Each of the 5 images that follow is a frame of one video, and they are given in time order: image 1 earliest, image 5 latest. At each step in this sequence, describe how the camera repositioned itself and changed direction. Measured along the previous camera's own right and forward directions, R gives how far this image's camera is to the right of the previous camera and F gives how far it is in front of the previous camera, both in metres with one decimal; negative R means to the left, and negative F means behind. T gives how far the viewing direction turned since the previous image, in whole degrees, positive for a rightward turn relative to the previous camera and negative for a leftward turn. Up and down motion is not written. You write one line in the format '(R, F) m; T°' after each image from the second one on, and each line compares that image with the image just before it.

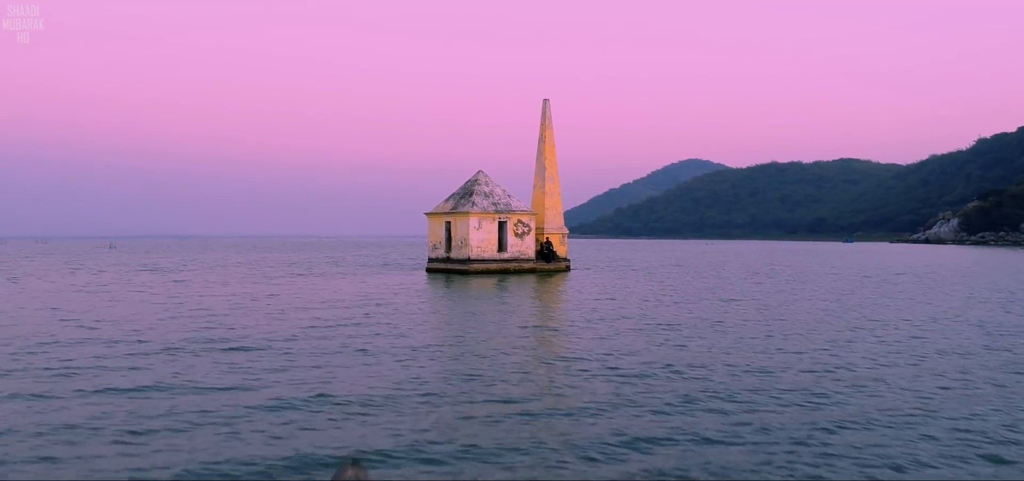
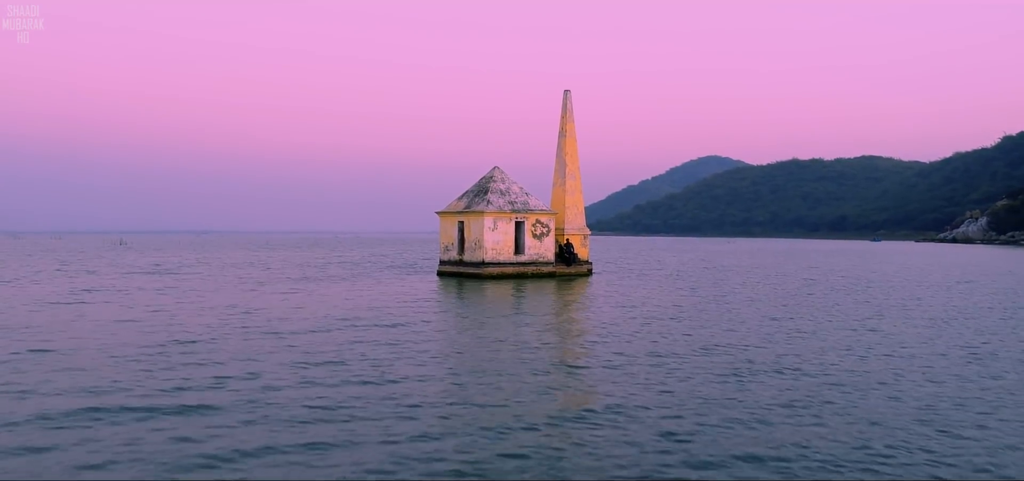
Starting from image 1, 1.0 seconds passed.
(0.0, +2.3) m; -1°
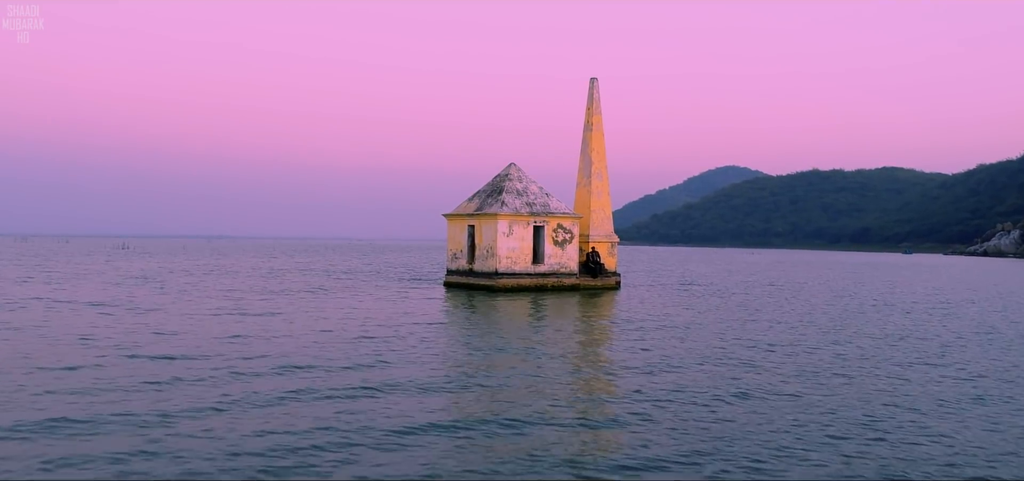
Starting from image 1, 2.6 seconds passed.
(-0.1, +3.9) m; -1°
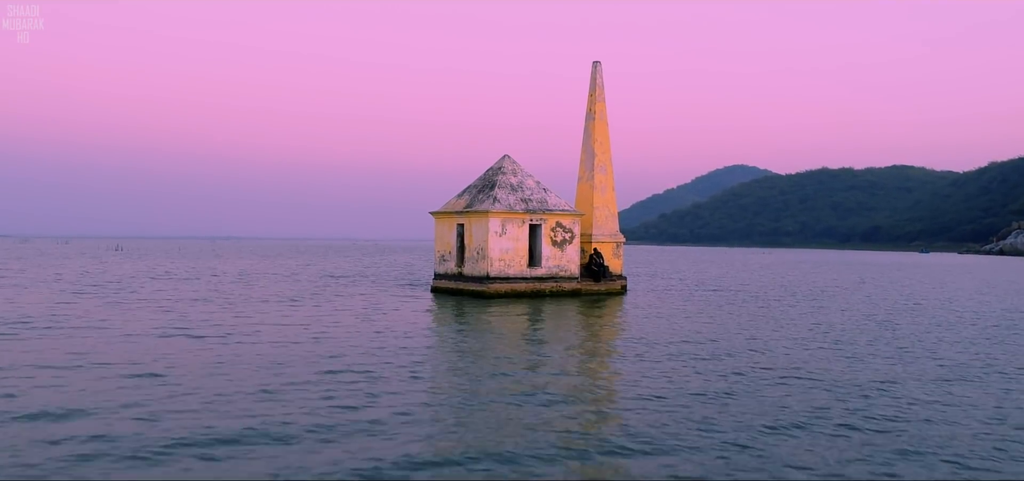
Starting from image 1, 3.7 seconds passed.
(+0.4, +2.6) m; -1°
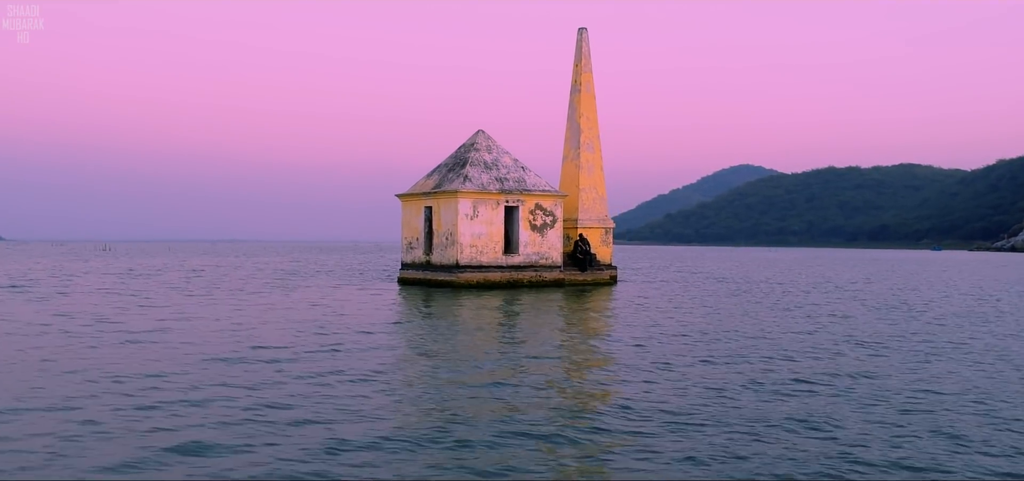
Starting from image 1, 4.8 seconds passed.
(+0.8, +2.5) m; 0°
